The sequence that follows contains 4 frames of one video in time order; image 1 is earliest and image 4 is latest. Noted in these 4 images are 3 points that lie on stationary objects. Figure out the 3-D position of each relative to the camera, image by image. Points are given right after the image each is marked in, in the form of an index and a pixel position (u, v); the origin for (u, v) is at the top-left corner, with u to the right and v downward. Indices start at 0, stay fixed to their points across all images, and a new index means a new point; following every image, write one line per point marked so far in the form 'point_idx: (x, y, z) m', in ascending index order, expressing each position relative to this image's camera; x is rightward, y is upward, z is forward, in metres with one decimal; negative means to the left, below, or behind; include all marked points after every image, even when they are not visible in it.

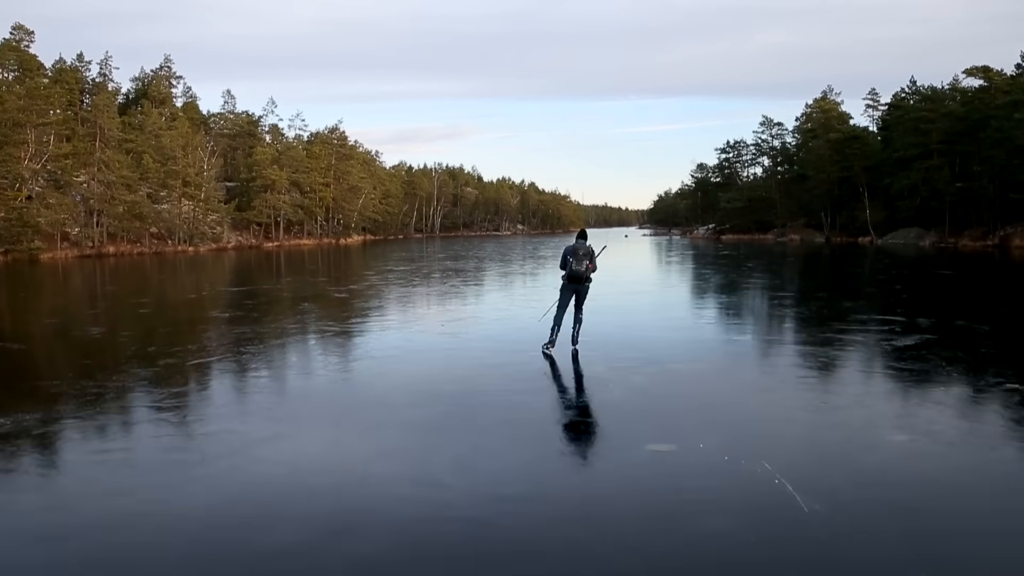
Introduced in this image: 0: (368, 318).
0: (-3.0, -0.5, +15.5) m
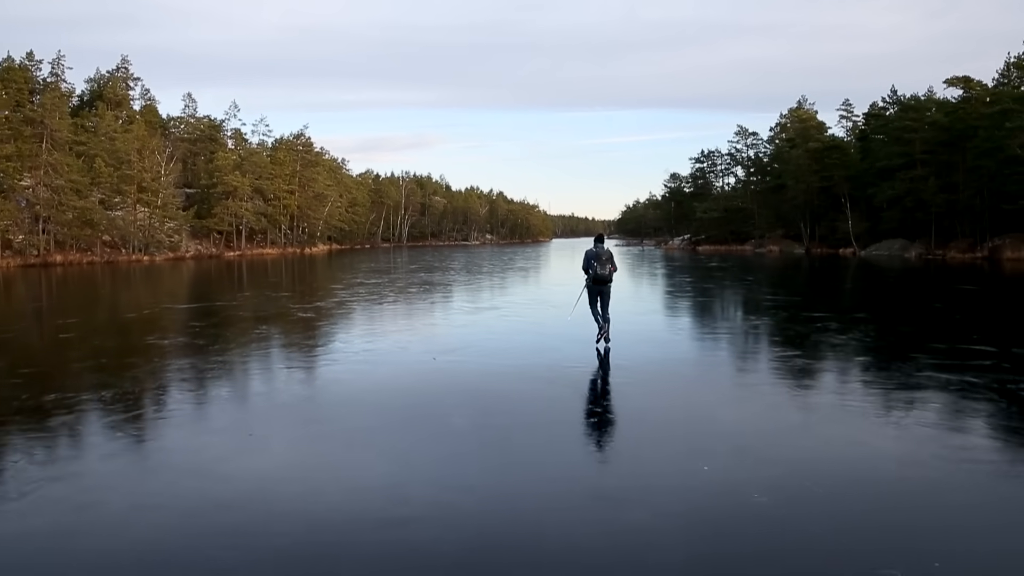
0: (-3.4, -0.8, +14.3) m
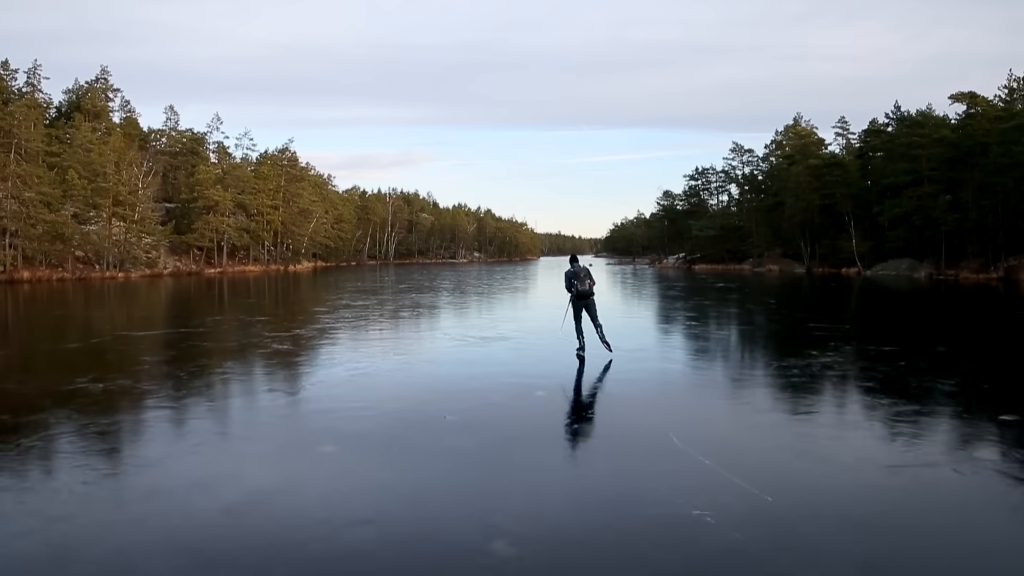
0: (-3.4, -1.2, +13.2) m
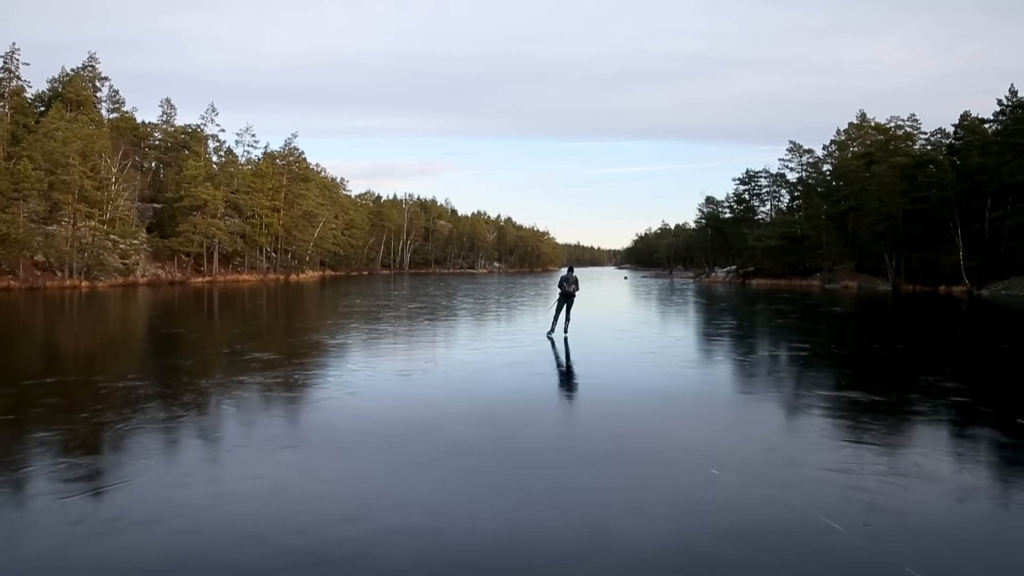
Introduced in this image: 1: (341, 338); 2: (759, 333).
0: (-2.7, -1.5, +9.0) m
1: (-3.5, -1.1, +14.5) m
2: (+6.5, -1.3, +18.7) m
